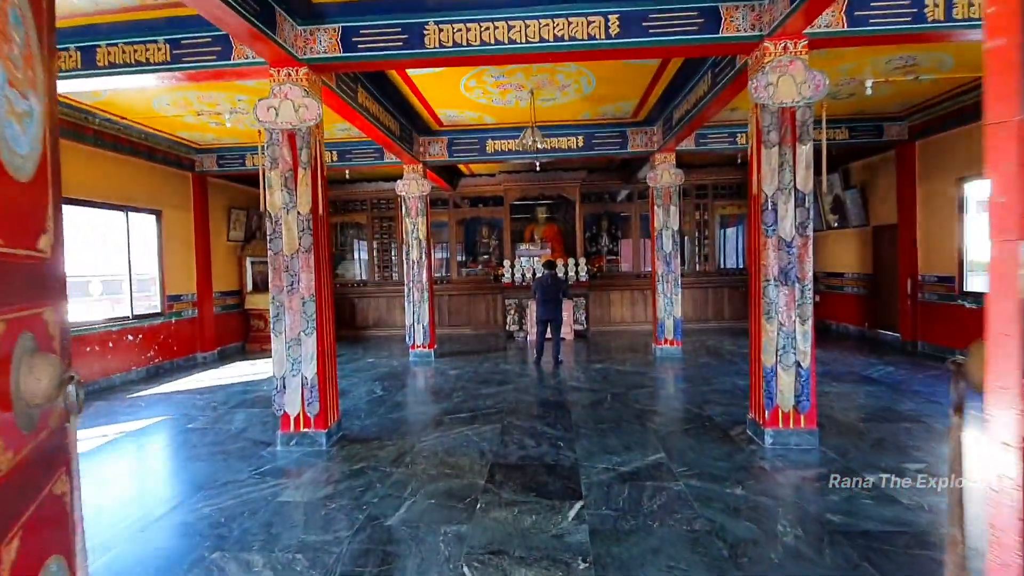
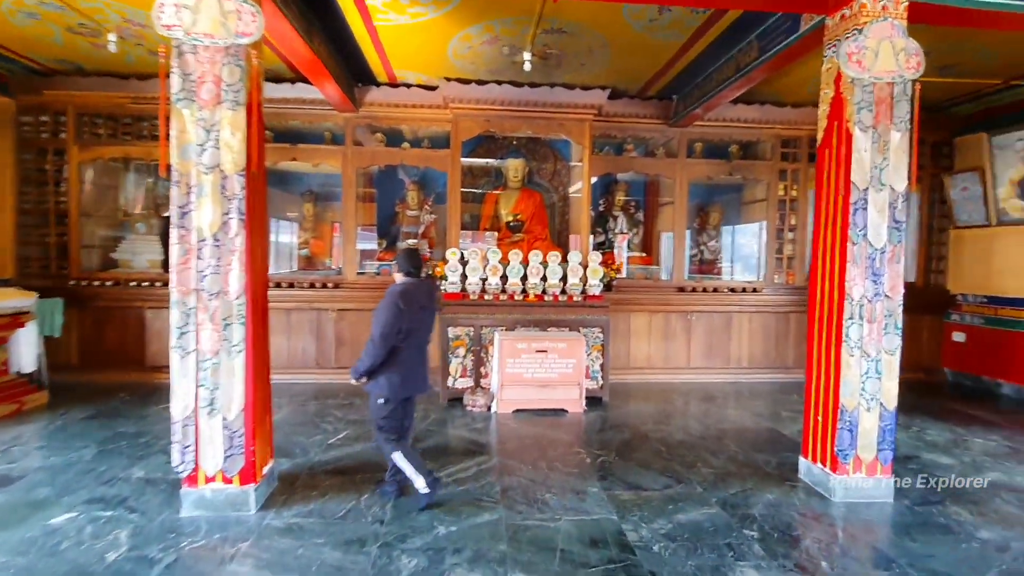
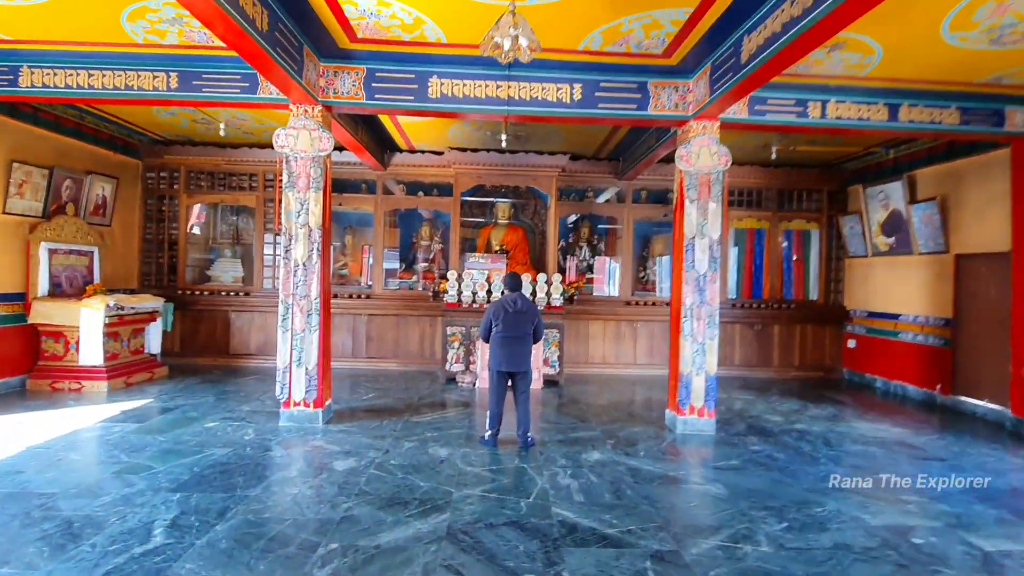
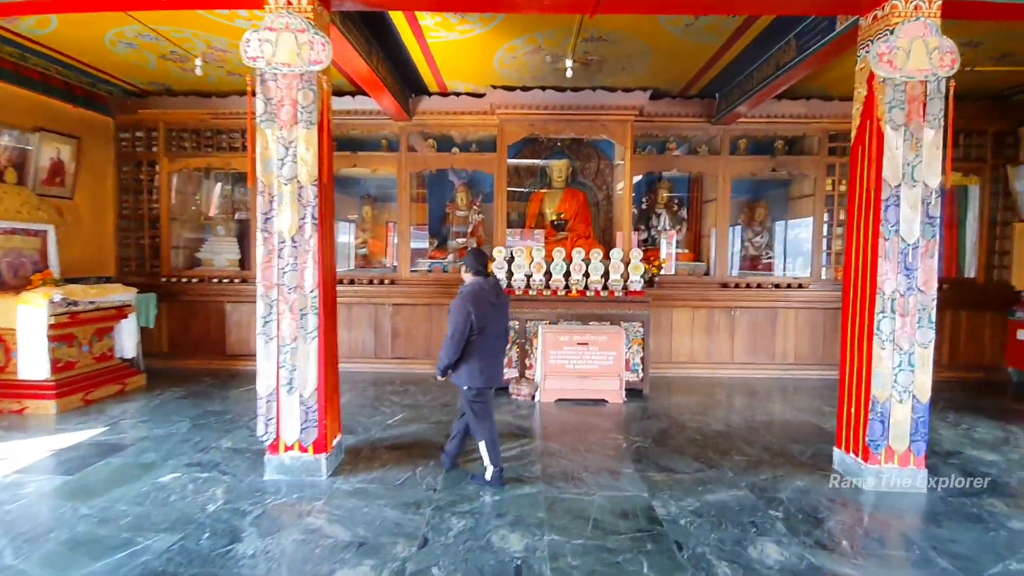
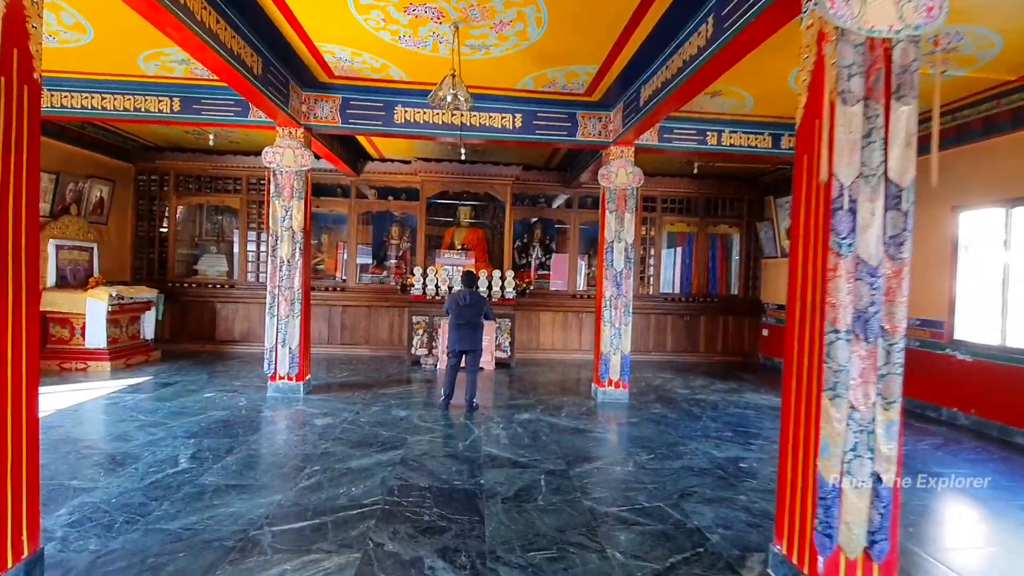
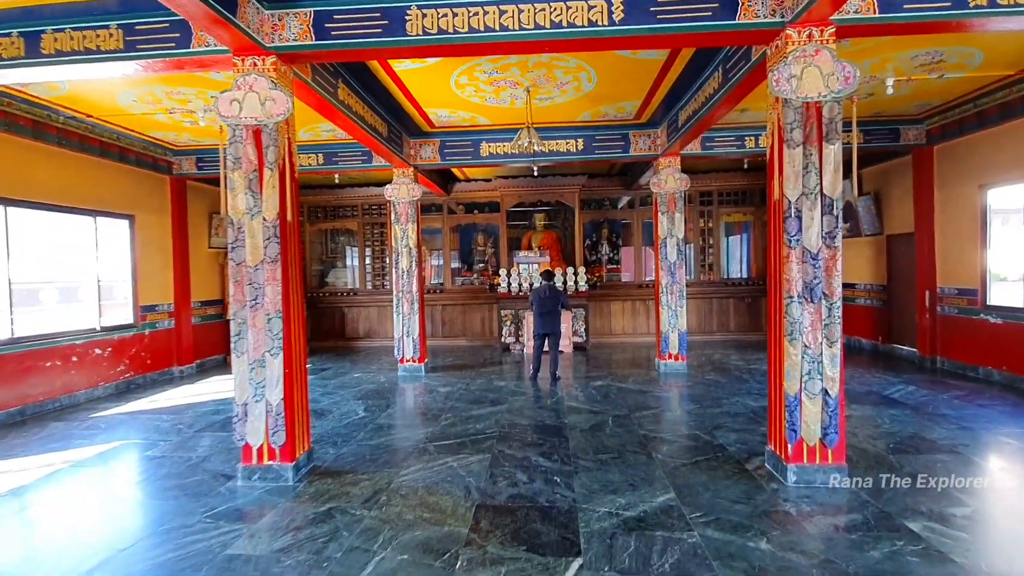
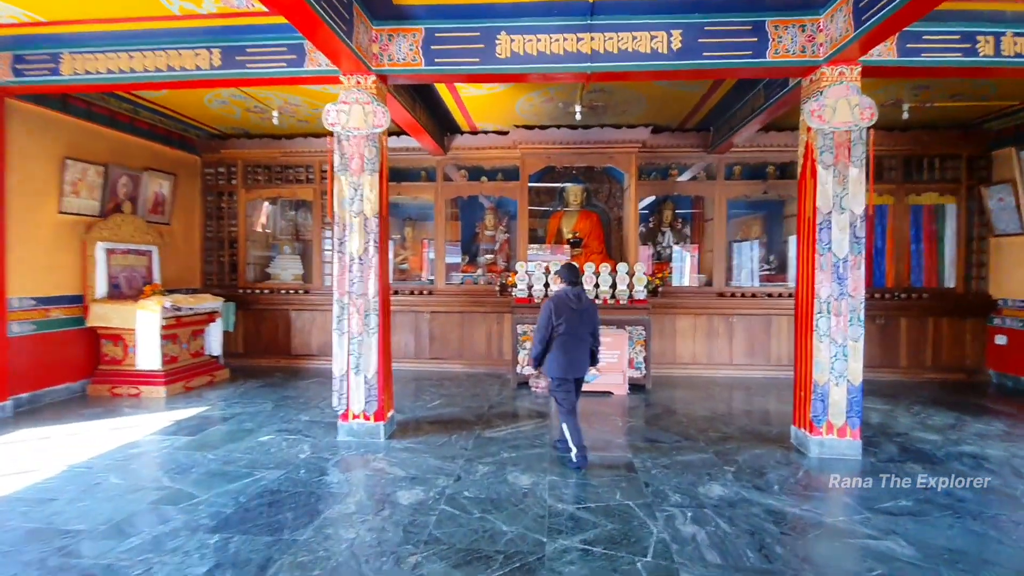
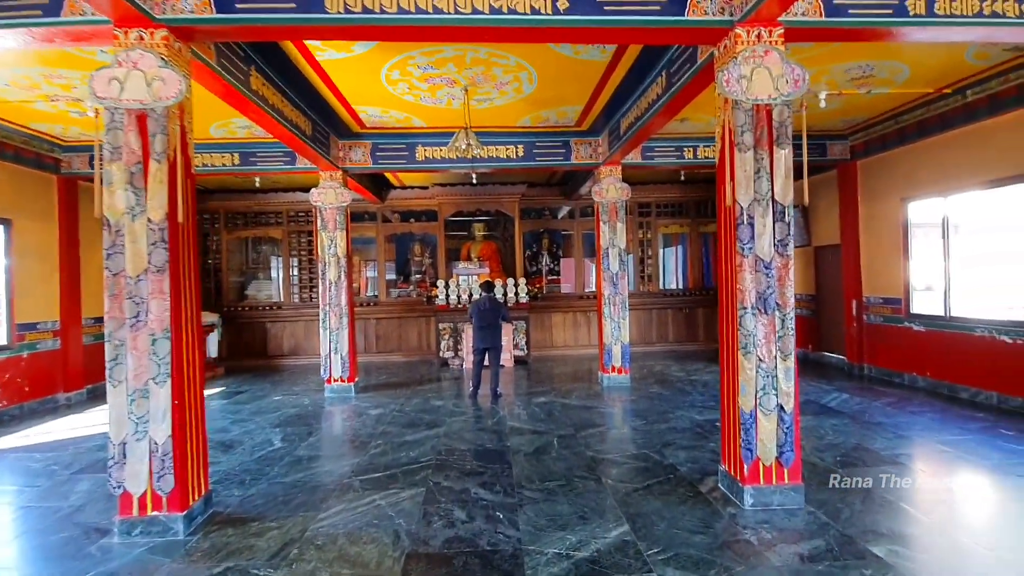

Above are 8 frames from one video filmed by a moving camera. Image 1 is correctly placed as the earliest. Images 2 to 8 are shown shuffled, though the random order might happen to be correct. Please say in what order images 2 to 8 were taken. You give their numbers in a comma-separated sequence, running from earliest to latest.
6, 8, 5, 3, 7, 4, 2
